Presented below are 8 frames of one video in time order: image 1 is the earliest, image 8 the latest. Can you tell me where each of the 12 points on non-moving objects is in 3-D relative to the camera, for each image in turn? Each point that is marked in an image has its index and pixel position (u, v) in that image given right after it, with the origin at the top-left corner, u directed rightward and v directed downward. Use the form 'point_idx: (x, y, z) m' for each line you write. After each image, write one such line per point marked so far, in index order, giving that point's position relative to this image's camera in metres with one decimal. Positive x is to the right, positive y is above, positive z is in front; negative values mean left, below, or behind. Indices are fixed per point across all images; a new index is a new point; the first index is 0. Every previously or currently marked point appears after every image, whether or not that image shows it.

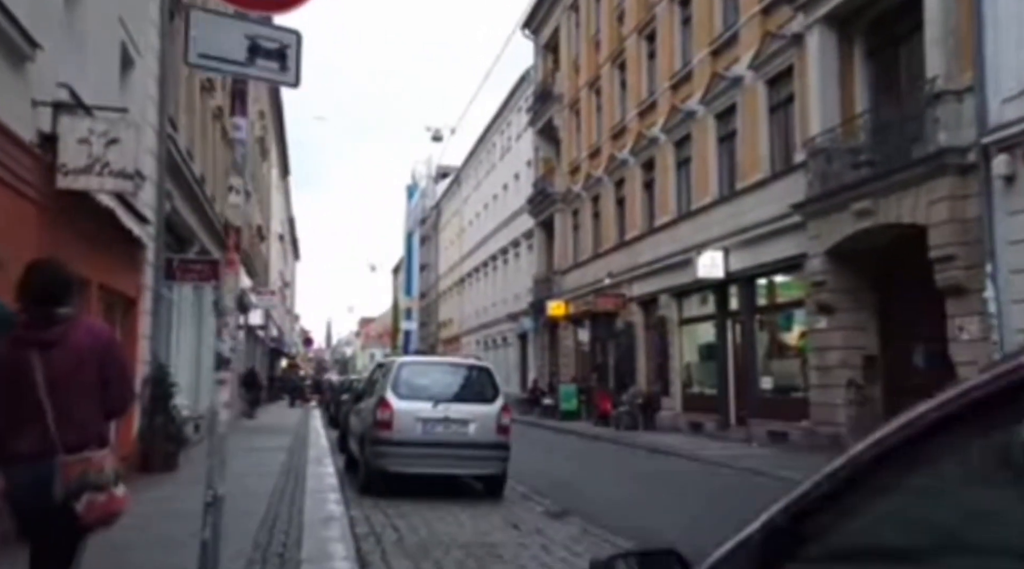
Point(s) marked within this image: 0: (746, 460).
0: (+5.1, -3.8, +19.3) m
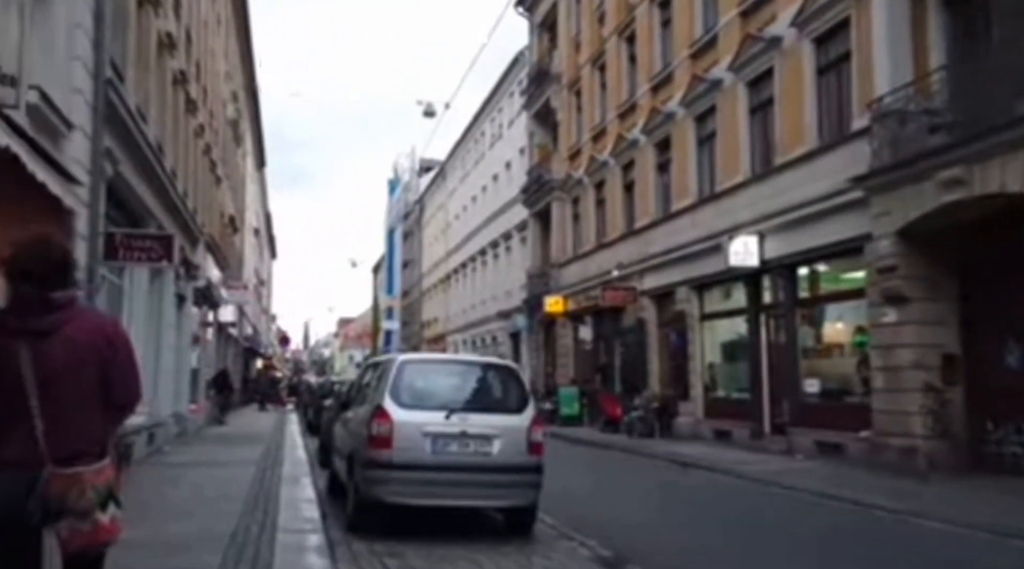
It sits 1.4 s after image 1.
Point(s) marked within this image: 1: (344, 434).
0: (+5.3, -3.6, +16.5) m
1: (-2.2, -2.0, +11.9) m
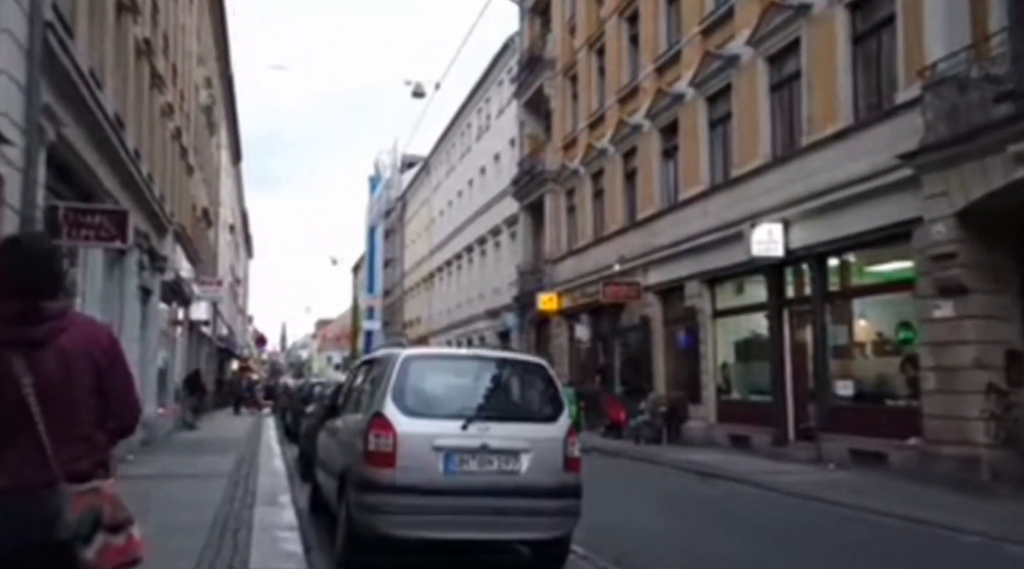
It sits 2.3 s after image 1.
0: (+5.4, -3.4, +14.8) m
1: (-2.0, -1.8, +9.9) m
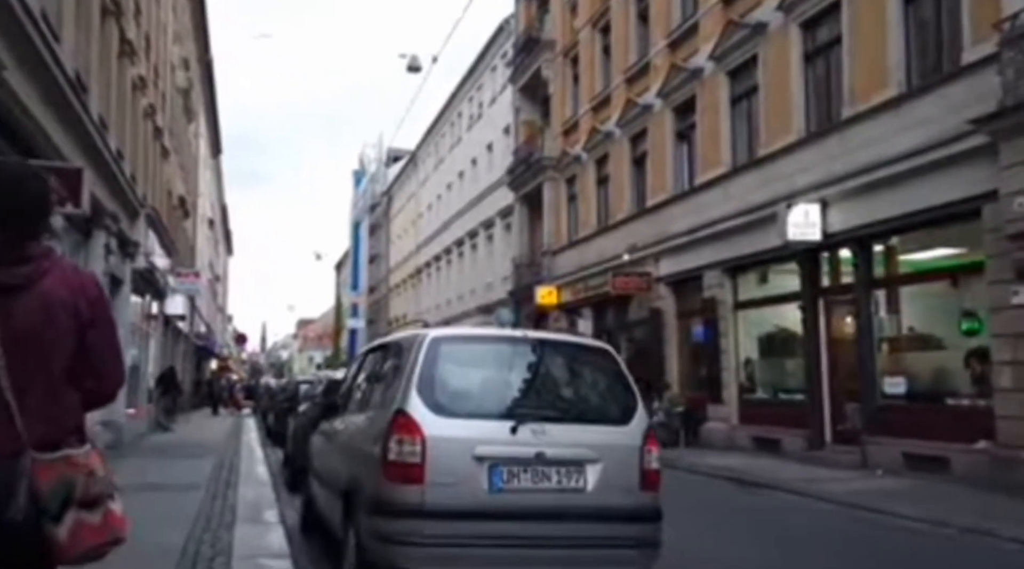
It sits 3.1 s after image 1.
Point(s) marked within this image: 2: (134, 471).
0: (+5.7, -3.2, +13.1) m
1: (-1.6, -1.6, +8.1) m
2: (-7.0, -3.4, +16.2) m
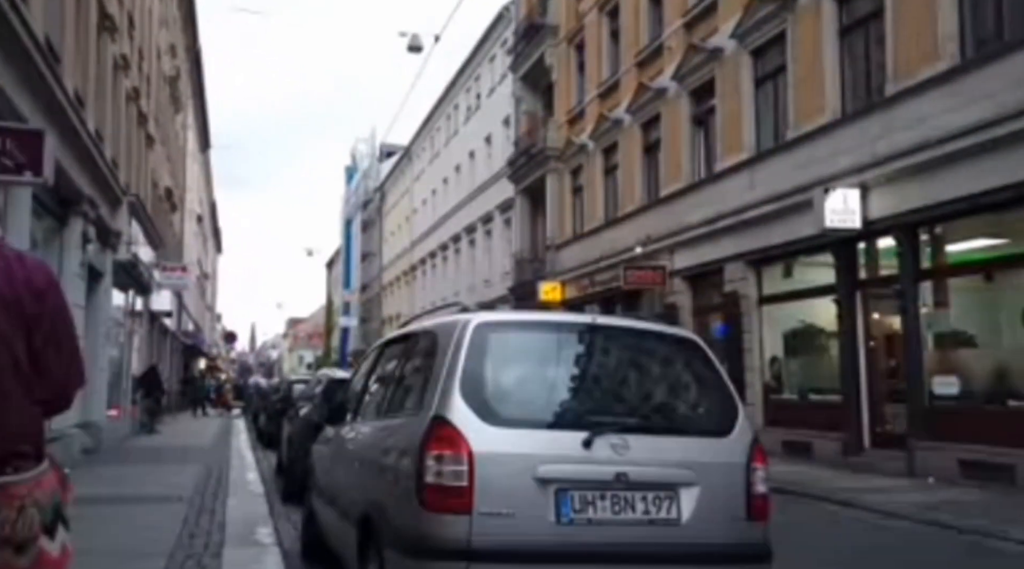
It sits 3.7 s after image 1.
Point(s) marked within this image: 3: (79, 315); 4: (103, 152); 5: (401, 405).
0: (+6.0, -3.0, +11.8) m
1: (-1.3, -1.4, +6.7) m
2: (-6.7, -3.3, +14.7) m
3: (-8.6, -0.6, +17.4) m
4: (-8.6, +2.8, +18.5) m
5: (-0.7, -0.8, +5.6) m
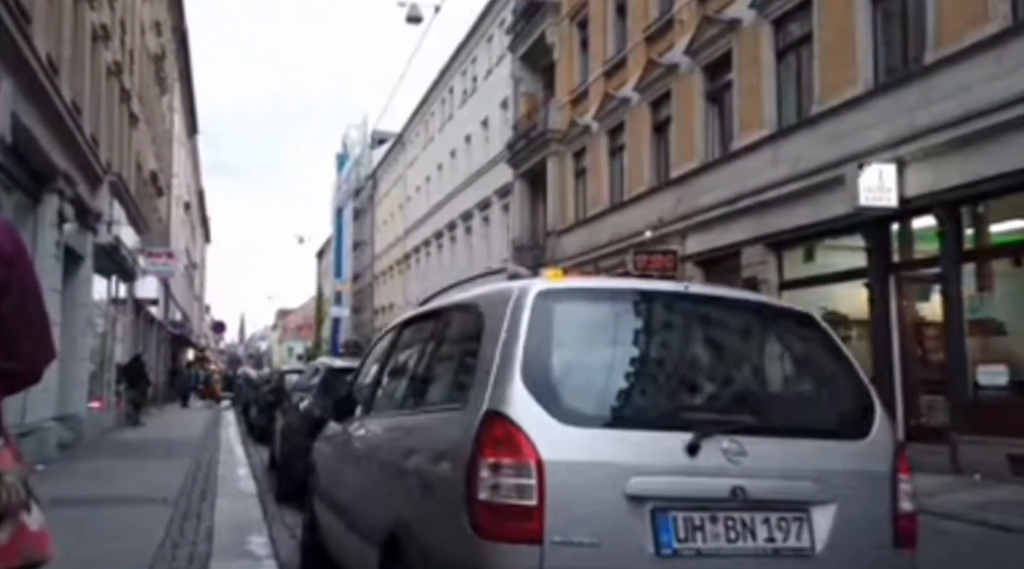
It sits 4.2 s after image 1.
0: (+6.2, -2.8, +10.8) m
1: (-1.0, -1.2, +5.6) m
2: (-6.5, -3.0, +13.6) m
3: (-8.4, -0.3, +16.2) m
4: (-8.5, +3.1, +17.3) m
5: (-0.4, -0.6, +4.5) m
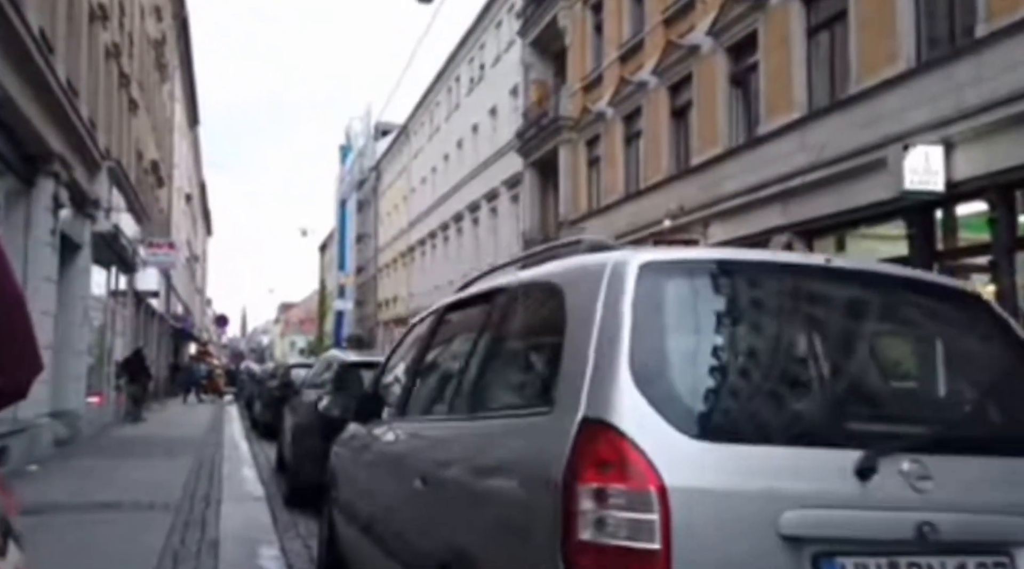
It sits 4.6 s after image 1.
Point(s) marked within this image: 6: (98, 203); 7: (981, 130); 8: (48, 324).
0: (+6.5, -2.6, +9.9) m
1: (-0.7, -1.1, +4.8) m
2: (-6.2, -2.8, +12.8) m
3: (-8.1, -0.1, +15.4) m
4: (-8.1, +3.3, +16.4) m
5: (-0.1, -0.5, +3.6) m
6: (-8.8, +1.7, +18.6) m
7: (+7.0, +2.3, +13.0) m
8: (-8.1, -0.7, +15.3) m
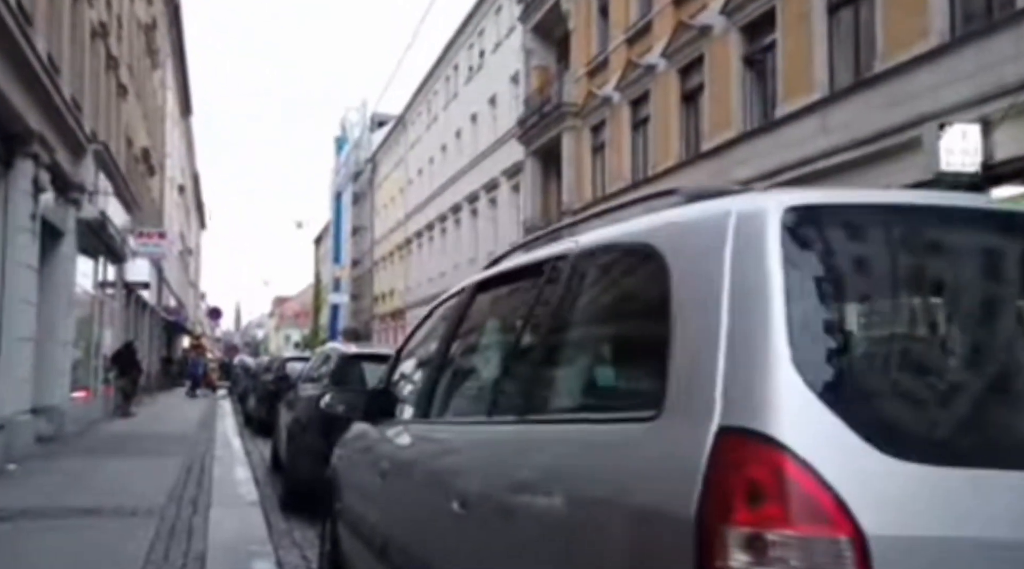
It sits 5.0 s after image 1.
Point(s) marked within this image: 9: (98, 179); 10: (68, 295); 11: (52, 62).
0: (+6.7, -2.5, +9.2) m
1: (-0.5, -1.0, +4.0) m
2: (-6.0, -2.7, +11.9) m
3: (-7.9, +0.1, +14.5) m
4: (-8.0, +3.5, +15.5) m
5: (+0.1, -0.4, +2.8) m
6: (-8.7, +1.9, +17.7) m
7: (+7.2, +2.5, +12.2) m
8: (-7.9, -0.5, +14.4) m
9: (-9.0, +2.3, +19.0) m
10: (-8.9, -0.2, +17.5) m
11: (-8.0, +3.8, +15.3) m
